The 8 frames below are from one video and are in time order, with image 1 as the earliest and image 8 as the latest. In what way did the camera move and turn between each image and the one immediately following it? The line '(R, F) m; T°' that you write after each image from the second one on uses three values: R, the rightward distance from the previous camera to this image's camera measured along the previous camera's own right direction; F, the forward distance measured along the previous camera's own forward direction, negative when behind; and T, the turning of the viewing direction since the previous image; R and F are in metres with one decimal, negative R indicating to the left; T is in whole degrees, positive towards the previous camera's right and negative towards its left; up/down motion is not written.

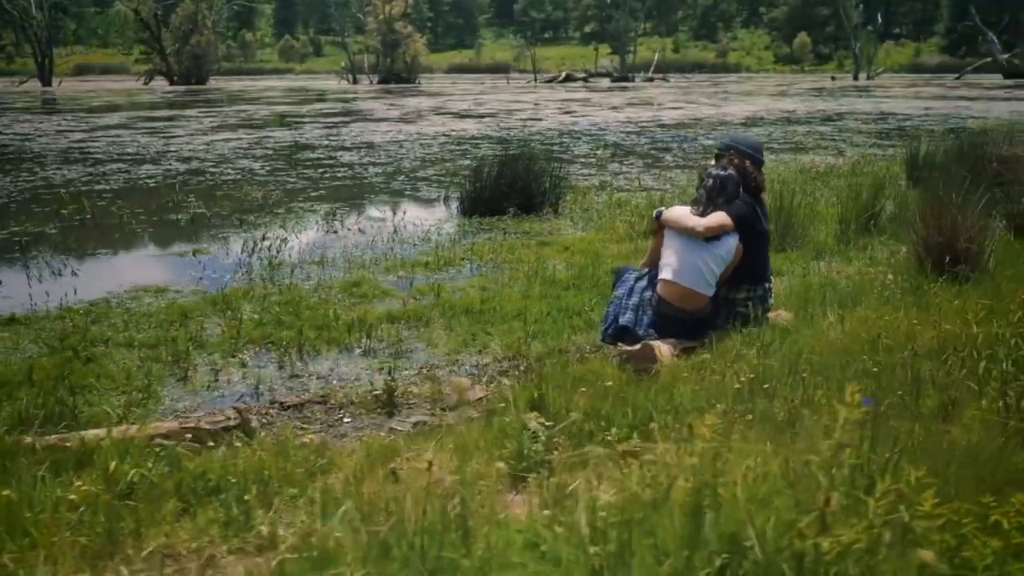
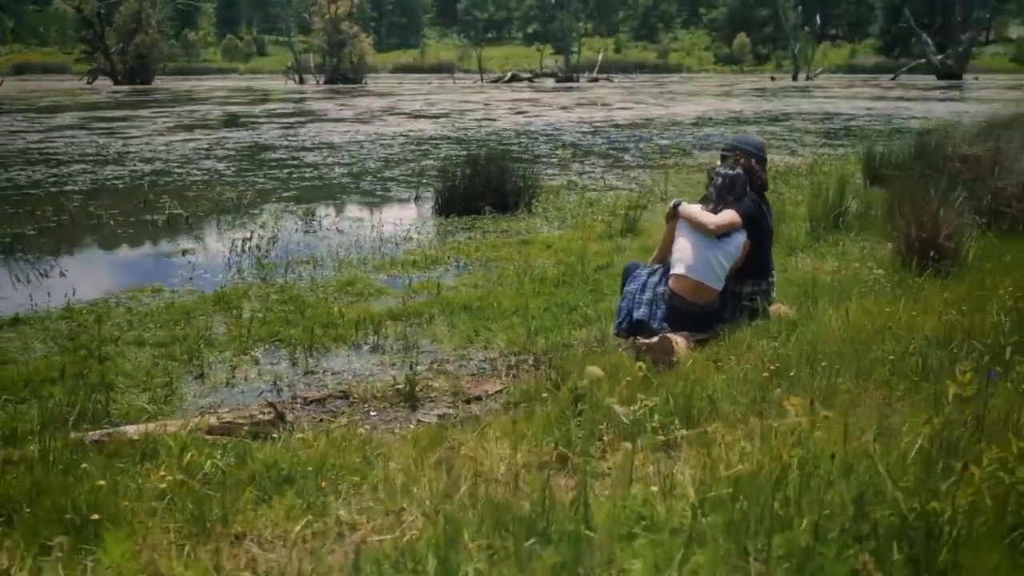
(-0.4, -0.2) m; +3°
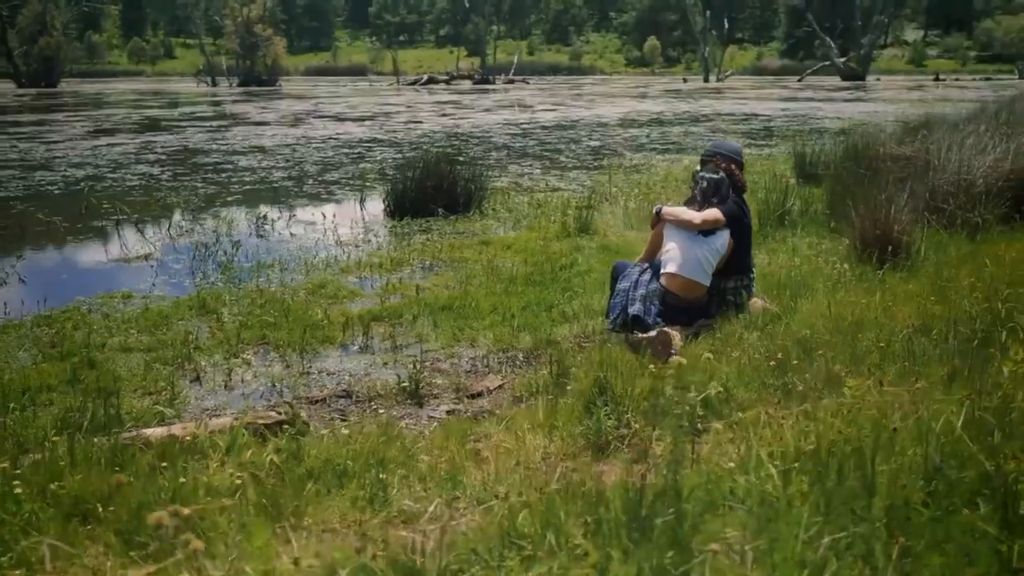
(-0.4, -0.2) m; +5°
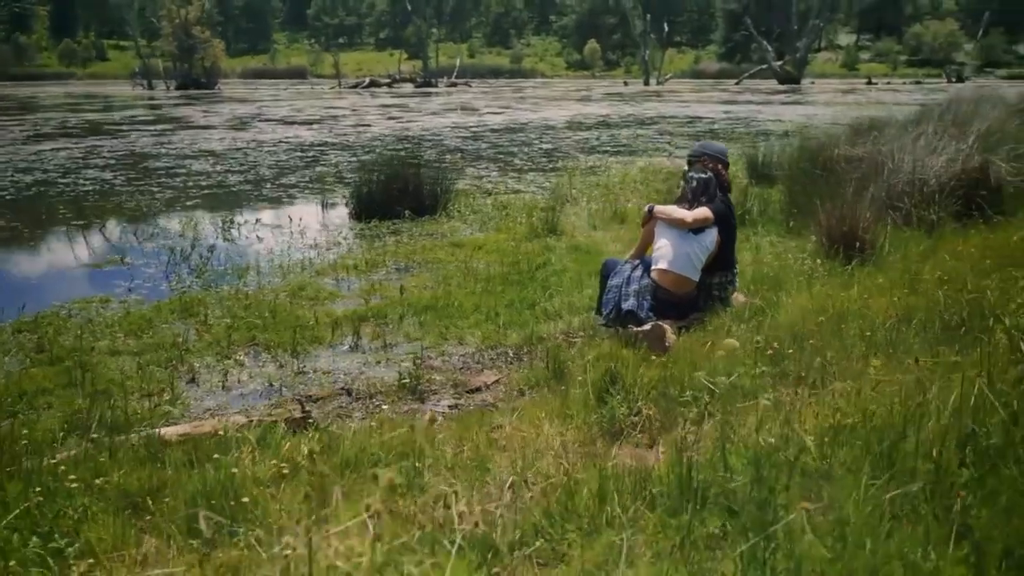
(-0.3, -0.2) m; +3°
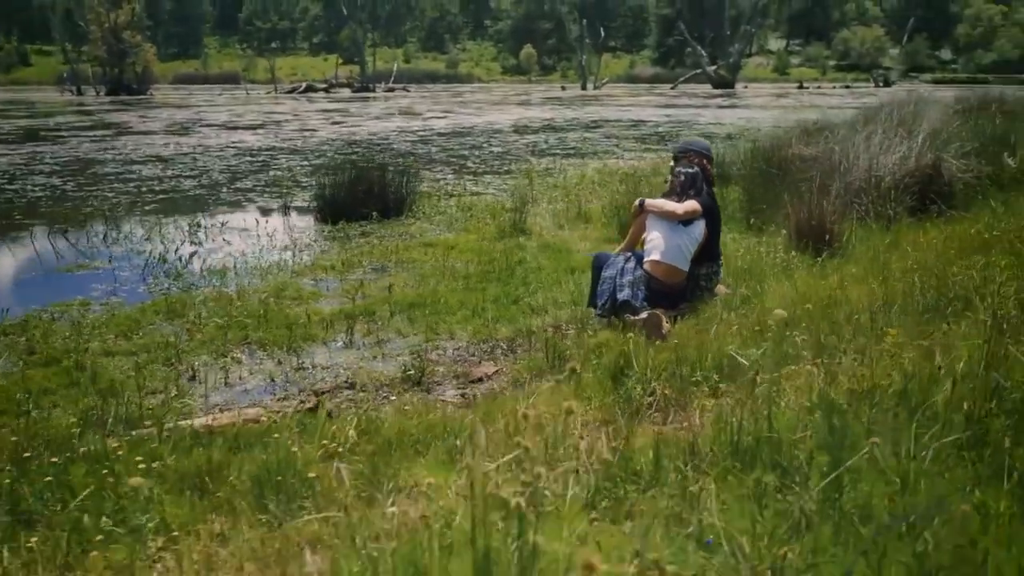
(-0.3, -0.2) m; +4°
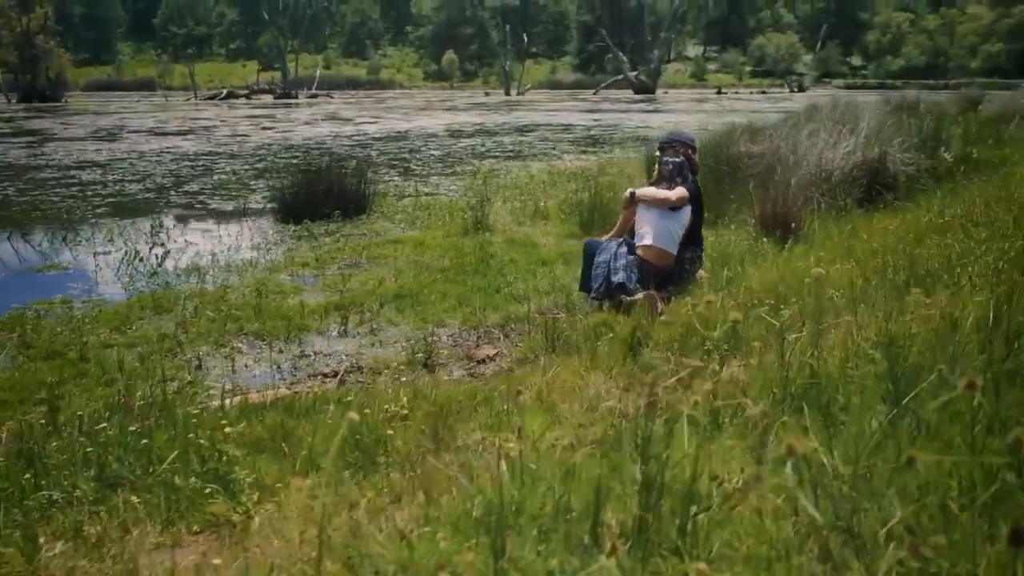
(-0.5, -0.3) m; +4°
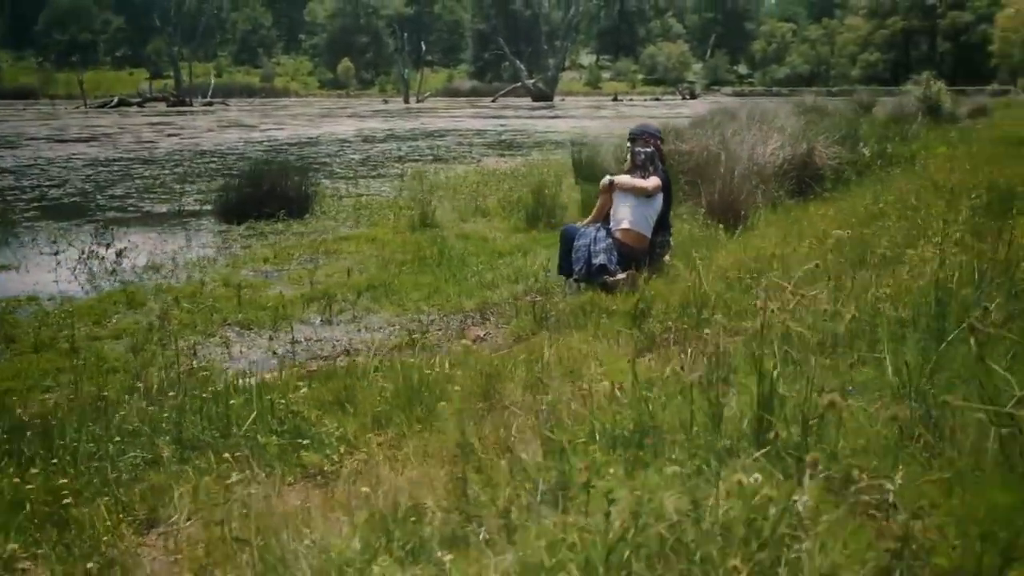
(-0.6, -0.3) m; +6°
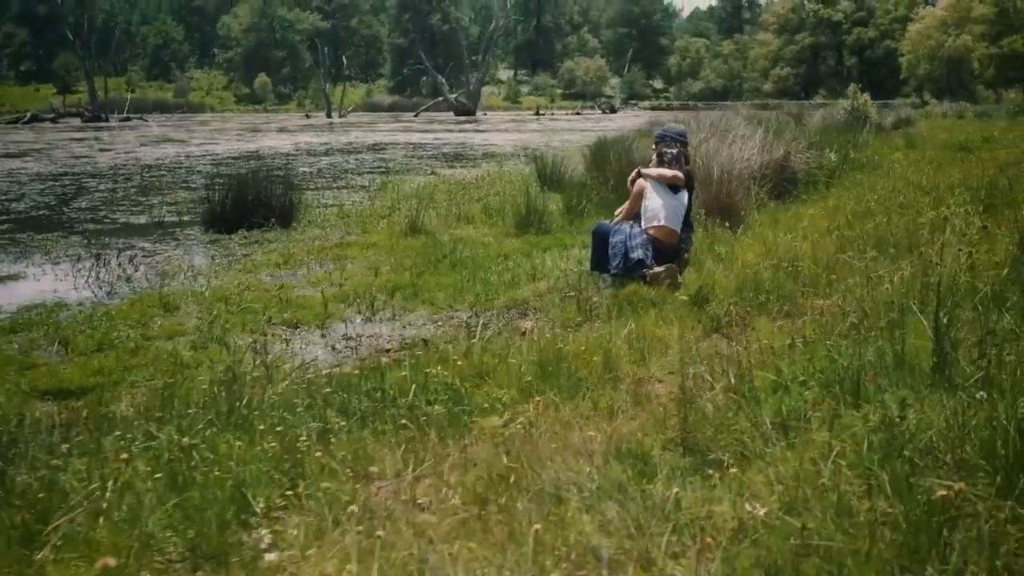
(-0.8, -0.4) m; +4°
